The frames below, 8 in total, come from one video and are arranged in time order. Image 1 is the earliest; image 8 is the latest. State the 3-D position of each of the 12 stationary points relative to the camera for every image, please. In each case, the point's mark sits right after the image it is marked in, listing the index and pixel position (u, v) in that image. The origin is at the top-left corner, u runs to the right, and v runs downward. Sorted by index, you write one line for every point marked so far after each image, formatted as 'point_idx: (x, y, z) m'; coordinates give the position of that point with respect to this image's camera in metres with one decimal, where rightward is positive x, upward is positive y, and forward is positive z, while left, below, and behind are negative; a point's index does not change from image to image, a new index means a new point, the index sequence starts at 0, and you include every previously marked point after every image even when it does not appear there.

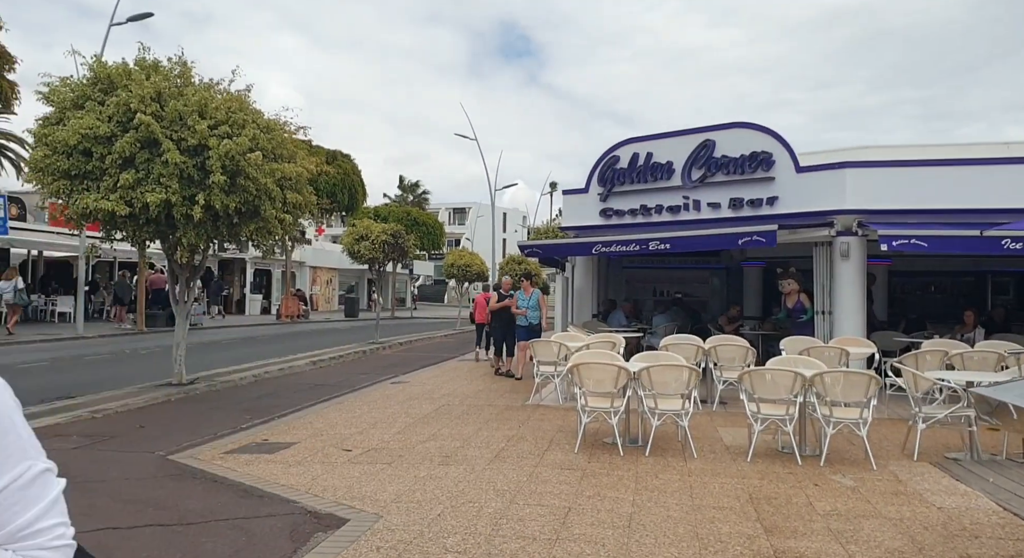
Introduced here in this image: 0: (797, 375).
0: (+3.1, -1.0, +7.6) m
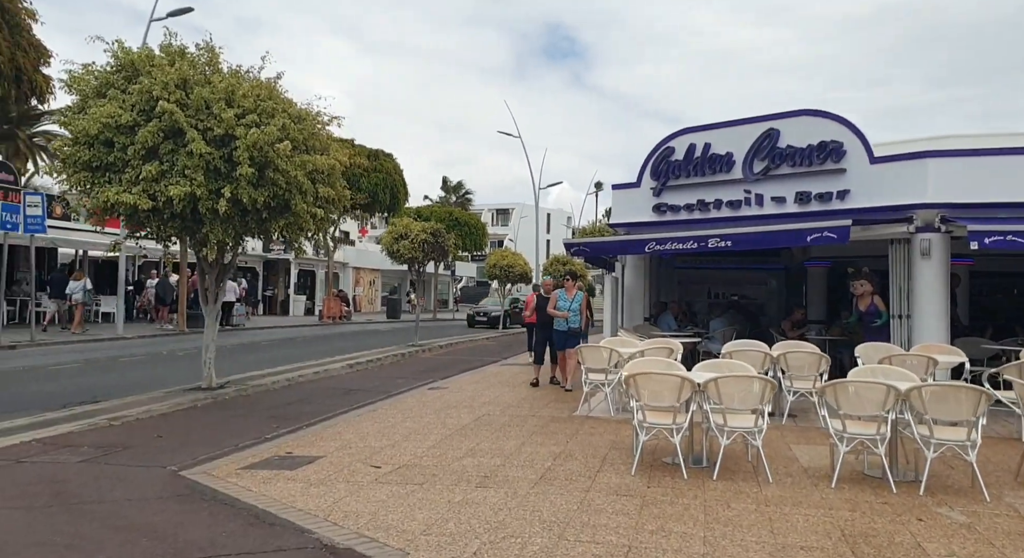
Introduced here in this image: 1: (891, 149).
0: (+3.6, -1.0, +6.6) m
1: (+7.6, +2.6, +14.0) m
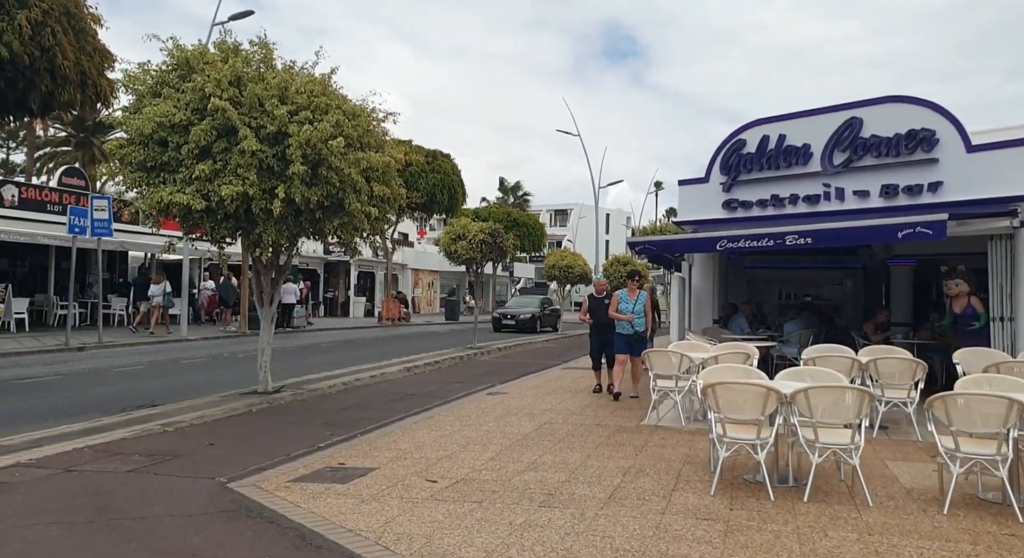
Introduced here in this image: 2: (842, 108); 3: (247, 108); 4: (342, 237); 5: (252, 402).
0: (+4.1, -1.0, +5.7) m
1: (+8.8, +2.6, +12.8) m
2: (+5.4, +2.8, +11.4) m
3: (-3.4, +2.2, +8.9) m
4: (-2.4, +0.6, +10.0) m
5: (-3.6, -1.7, +9.8) m
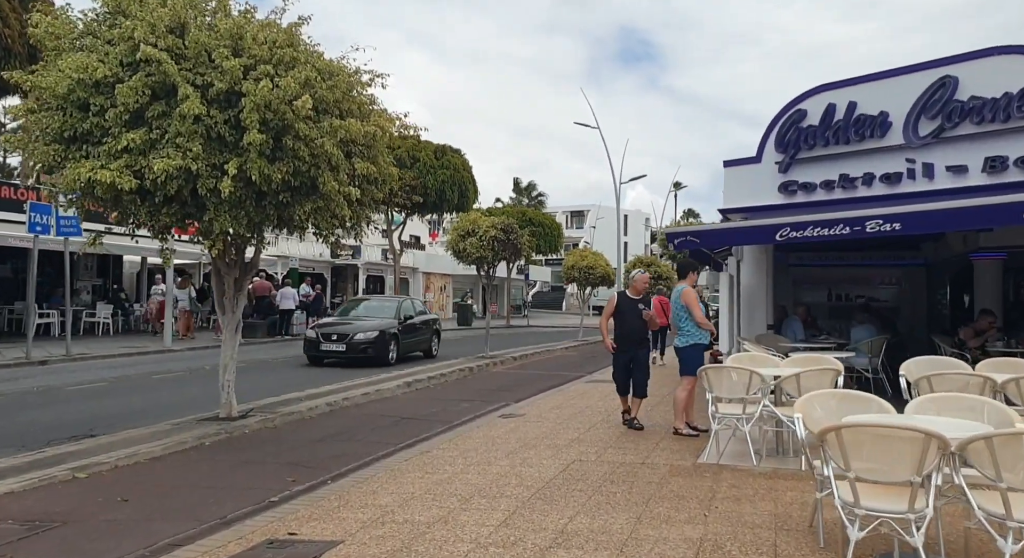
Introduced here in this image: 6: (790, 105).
0: (+4.2, -0.9, +3.7) m
1: (+9.0, +2.7, +10.7) m
2: (+5.6, +2.9, +9.3) m
3: (-3.3, +2.2, +7.1) m
4: (-2.2, +0.6, +8.1) m
5: (-3.4, -1.7, +7.9) m
6: (+4.2, +2.6, +10.5) m
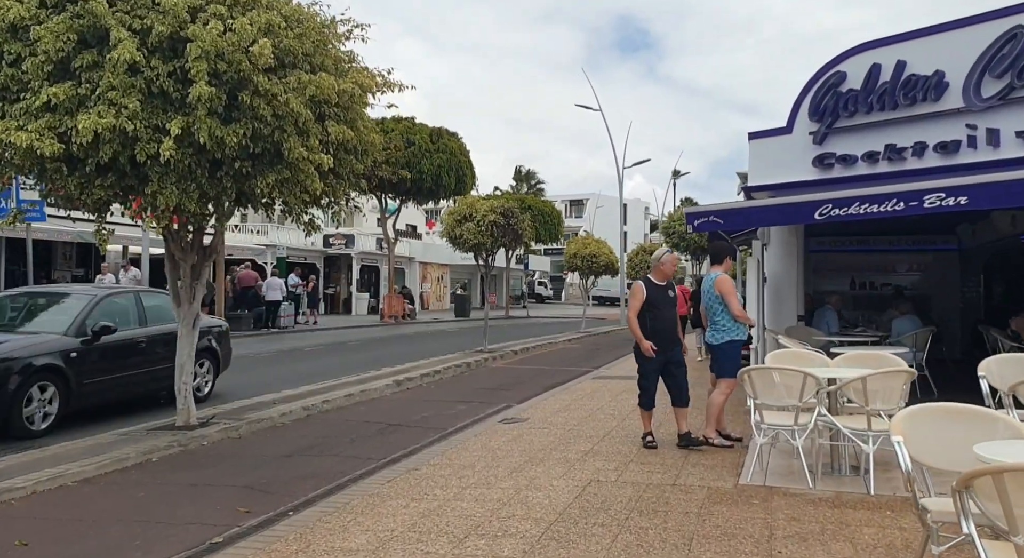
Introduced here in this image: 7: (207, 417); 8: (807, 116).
0: (+4.2, -0.8, +2.5) m
1: (+9.0, +2.9, +9.5) m
2: (+5.6, +3.0, +8.1) m
3: (-3.2, +2.3, +5.8) m
4: (-2.2, +0.7, +6.9) m
5: (-3.4, -1.6, +6.7) m
6: (+4.2, +2.8, +9.3) m
7: (-3.5, -1.5, +8.0) m
8: (+4.0, +2.2, +9.5) m
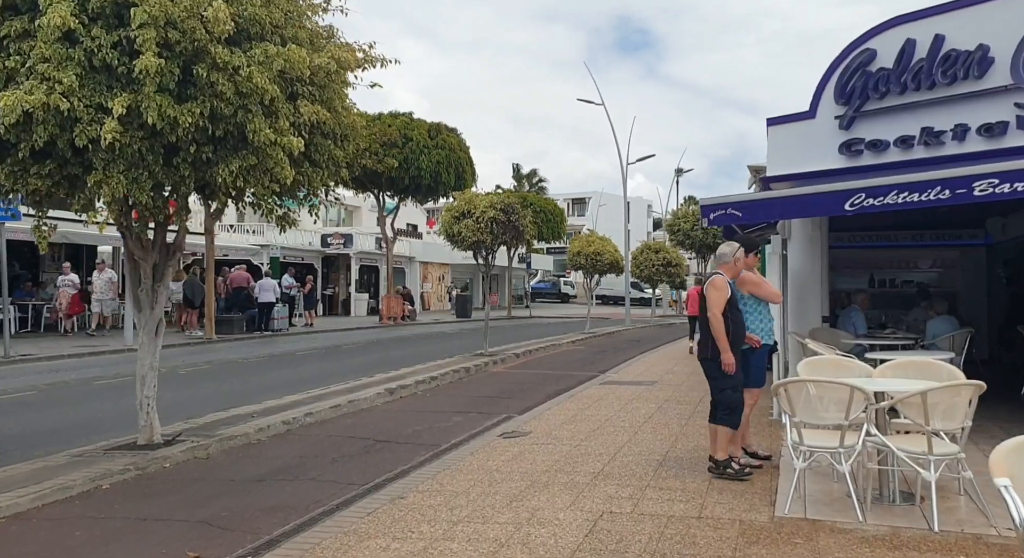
0: (+4.2, -0.8, +1.7) m
1: (+9.0, +3.0, +8.7) m
2: (+5.6, +3.1, +7.3) m
3: (-3.3, +2.3, +5.1) m
4: (-2.2, +0.7, +6.1) m
5: (-3.4, -1.6, +5.9) m
6: (+4.2, +2.8, +8.5) m
7: (-3.5, -1.6, +7.2) m
8: (+4.0, +2.3, +8.7) m
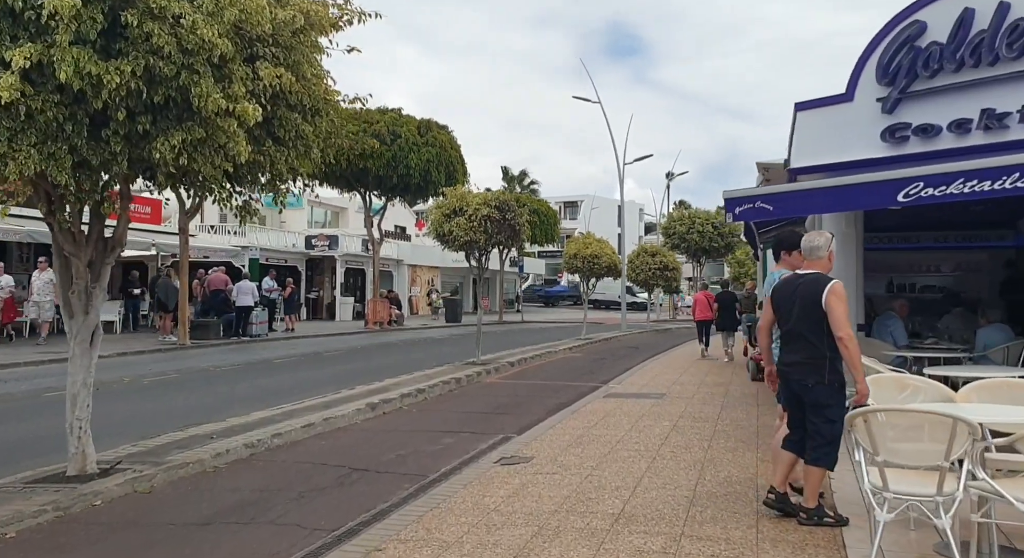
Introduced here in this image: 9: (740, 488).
0: (+4.3, -0.8, +0.7) m
1: (+9.0, +2.9, +7.7) m
2: (+5.6, +3.0, +6.4) m
3: (-3.2, +2.3, +4.0) m
4: (-2.2, +0.7, +5.0) m
5: (-3.4, -1.6, +4.8) m
6: (+4.2, +2.8, +7.5) m
7: (-3.5, -1.6, +6.1) m
8: (+4.0, +2.2, +7.7) m
9: (+1.8, -1.7, +5.6) m
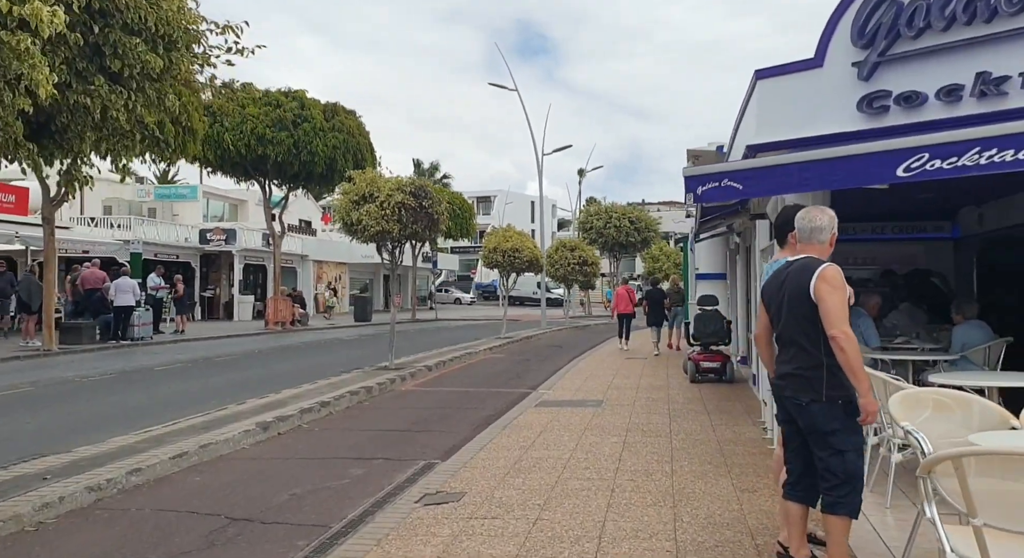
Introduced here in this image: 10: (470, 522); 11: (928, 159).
0: (+4.5, -0.7, -0.1) m
1: (+8.2, +3.0, +7.5) m
2: (+5.0, +3.1, +5.7) m
3: (-3.4, +2.4, +2.2) m
4: (-2.5, +0.8, +3.3) m
5: (-3.7, -1.6, +3.0) m
6: (+3.5, +2.9, +6.6) m
7: (-3.9, -1.5, +4.3) m
8: (+3.3, +2.3, +6.8) m
9: (+1.3, -1.6, +4.5) m
10: (-0.2, -1.7, +4.8) m
11: (+3.2, +0.9, +5.7) m
